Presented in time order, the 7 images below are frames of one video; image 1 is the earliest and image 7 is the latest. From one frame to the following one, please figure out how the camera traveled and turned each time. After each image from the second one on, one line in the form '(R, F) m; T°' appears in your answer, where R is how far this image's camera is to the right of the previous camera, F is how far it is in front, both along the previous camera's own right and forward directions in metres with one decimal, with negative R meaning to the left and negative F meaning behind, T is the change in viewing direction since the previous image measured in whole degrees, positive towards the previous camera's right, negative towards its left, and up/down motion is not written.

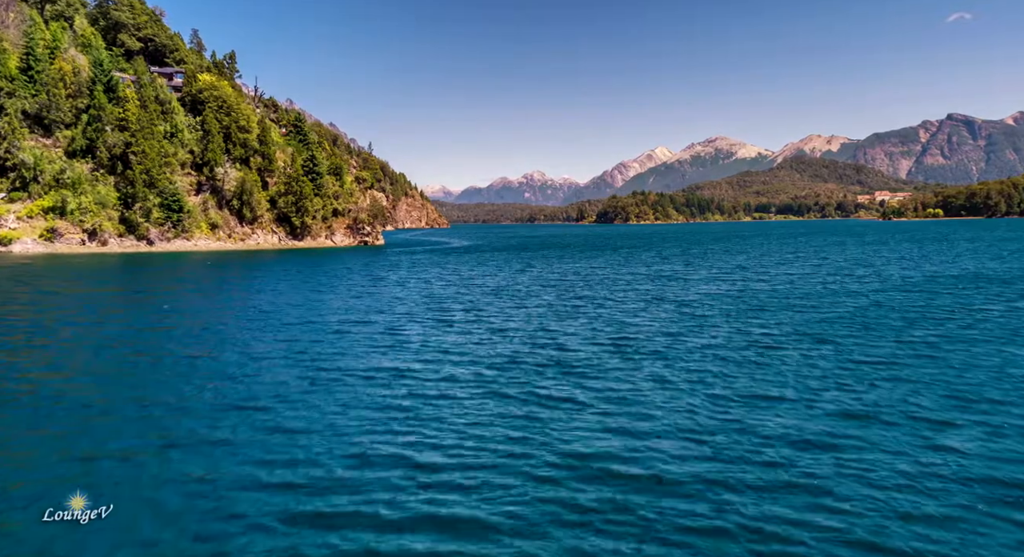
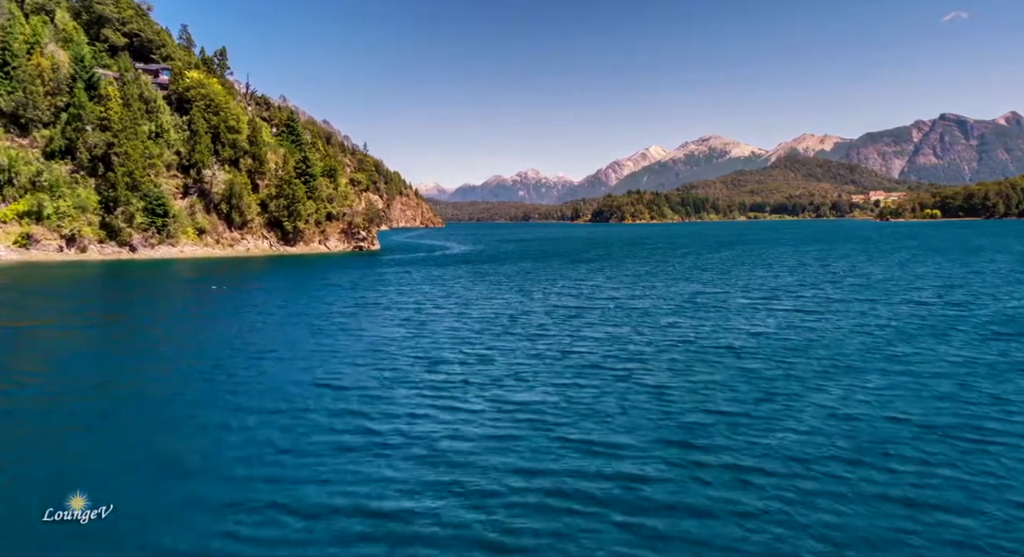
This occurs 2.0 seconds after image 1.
(-1.4, +5.4) m; +1°
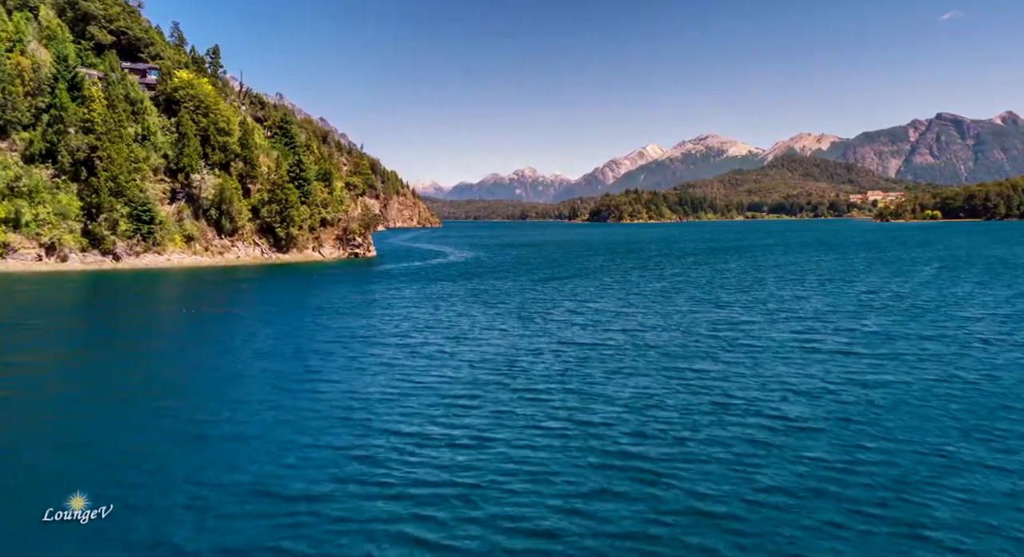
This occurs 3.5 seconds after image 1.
(-0.9, +4.8) m; 0°
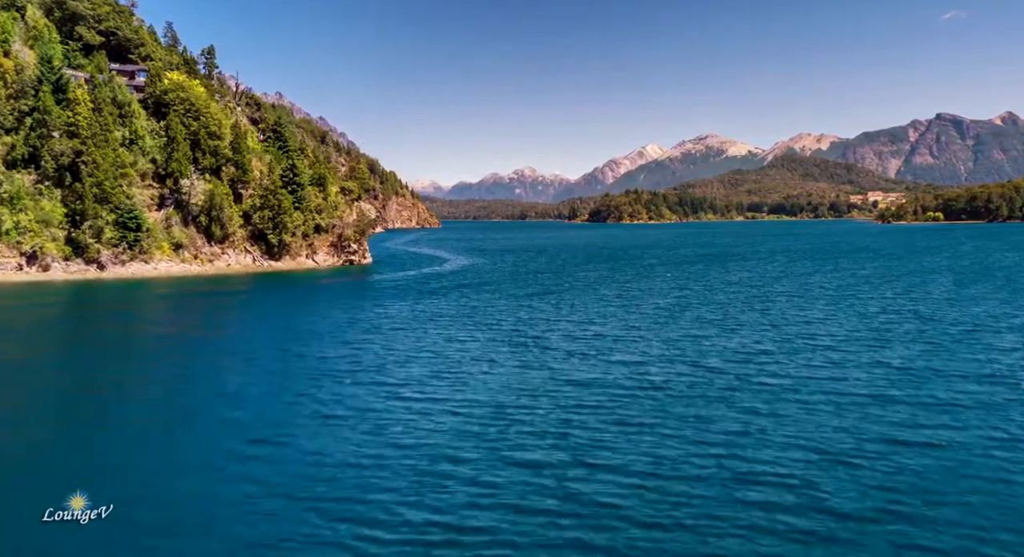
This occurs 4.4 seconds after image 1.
(0.0, +3.6) m; 0°
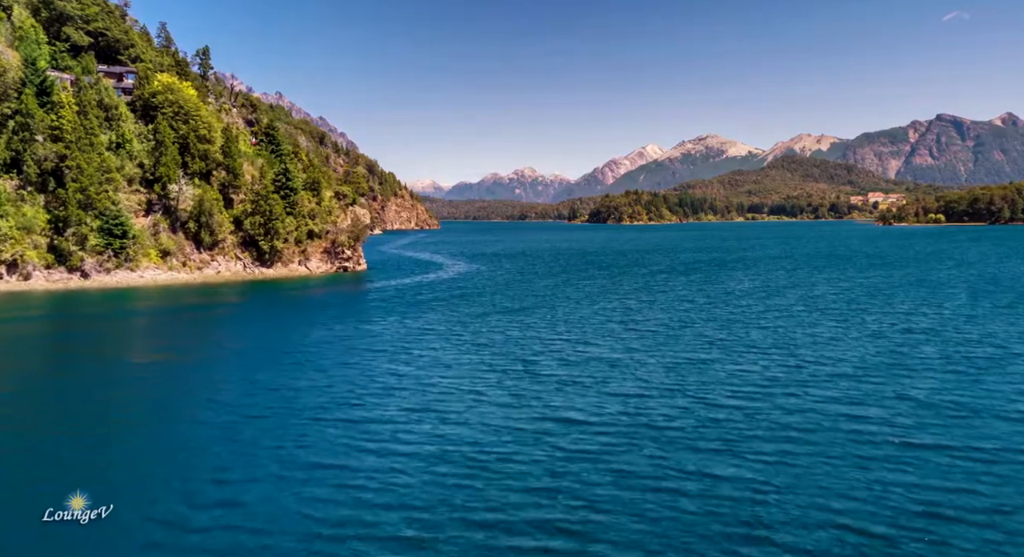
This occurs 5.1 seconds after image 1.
(+0.4, +3.1) m; 0°
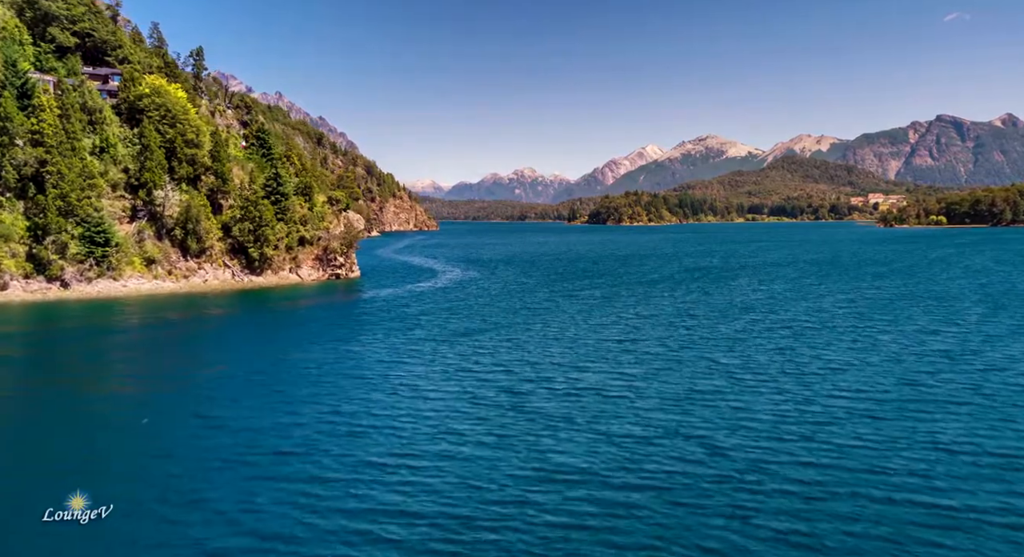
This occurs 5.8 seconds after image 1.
(+0.5, +3.4) m; 0°
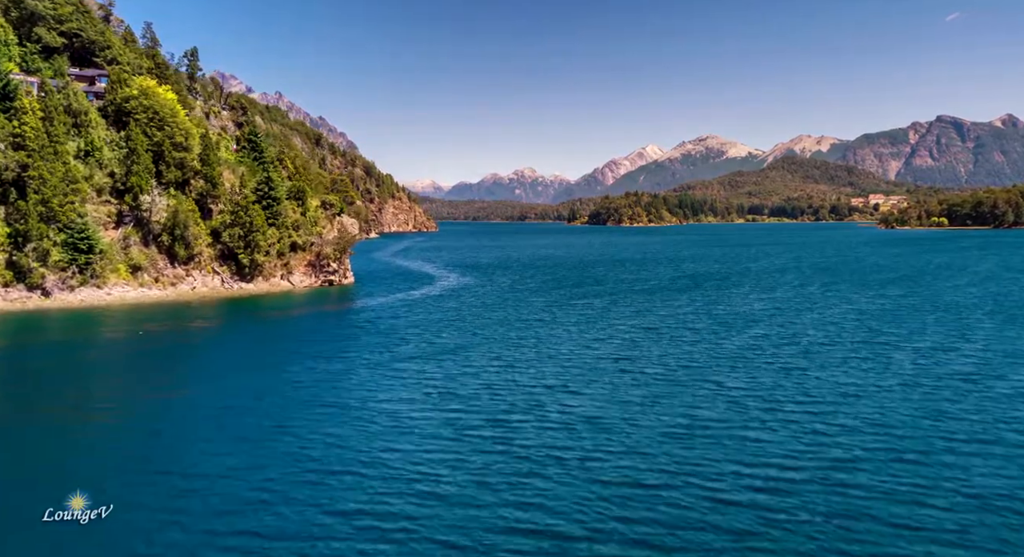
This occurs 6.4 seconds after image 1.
(+0.4, +3.1) m; 0°
